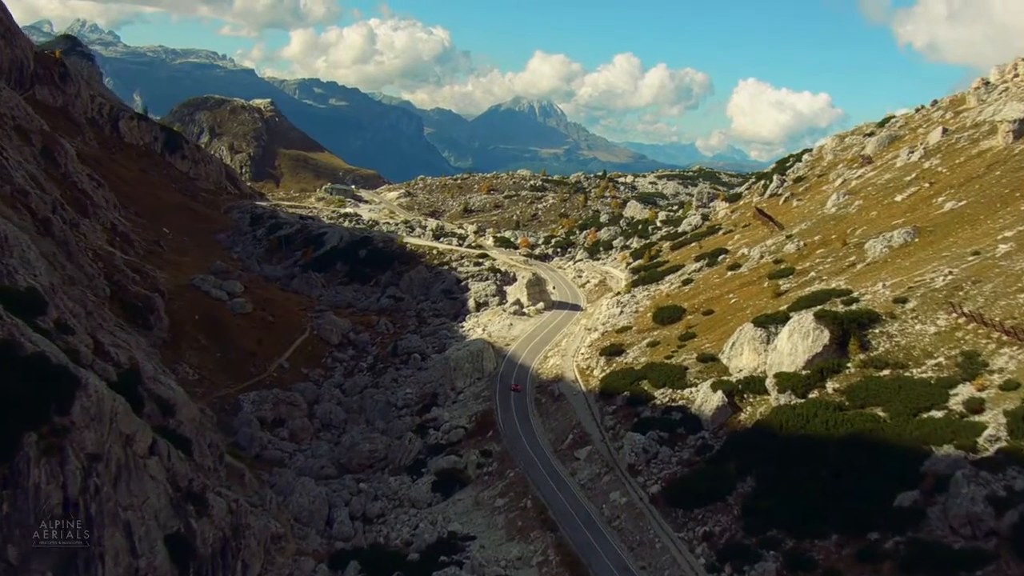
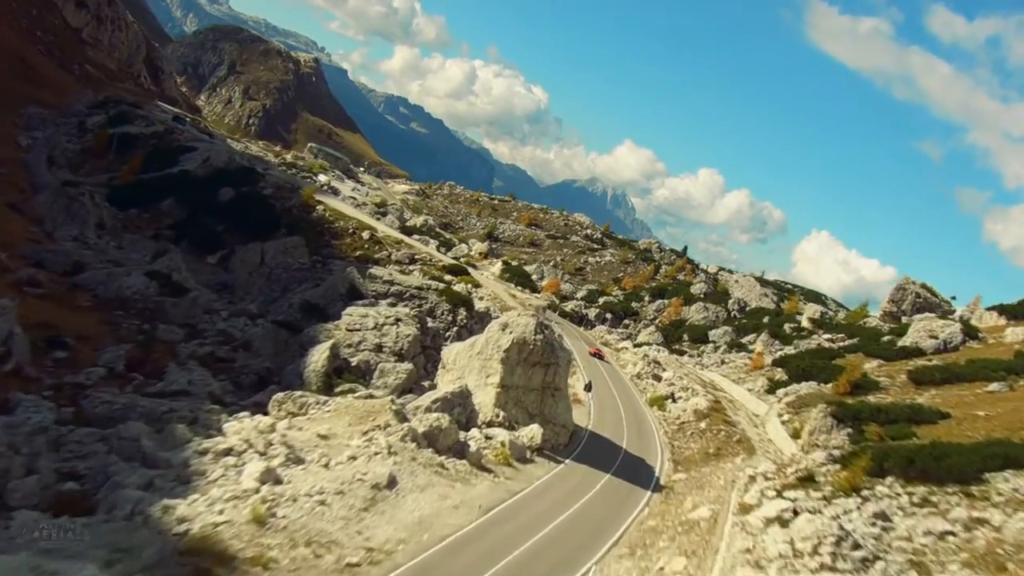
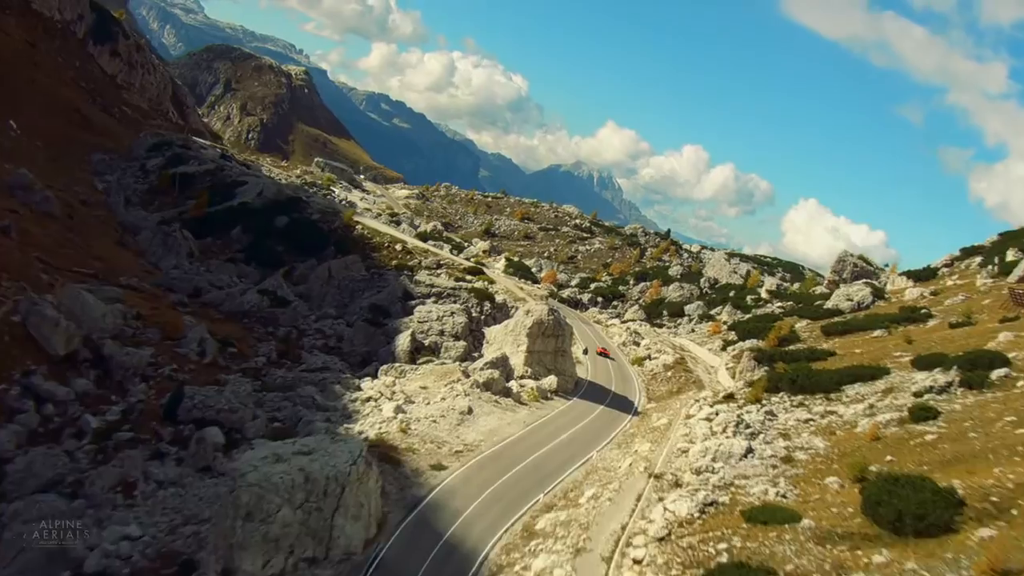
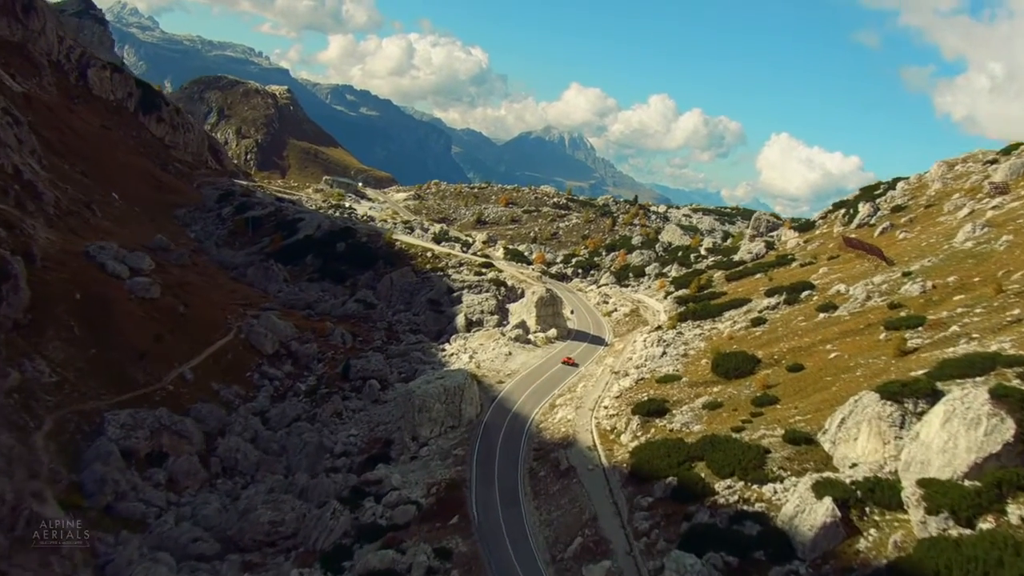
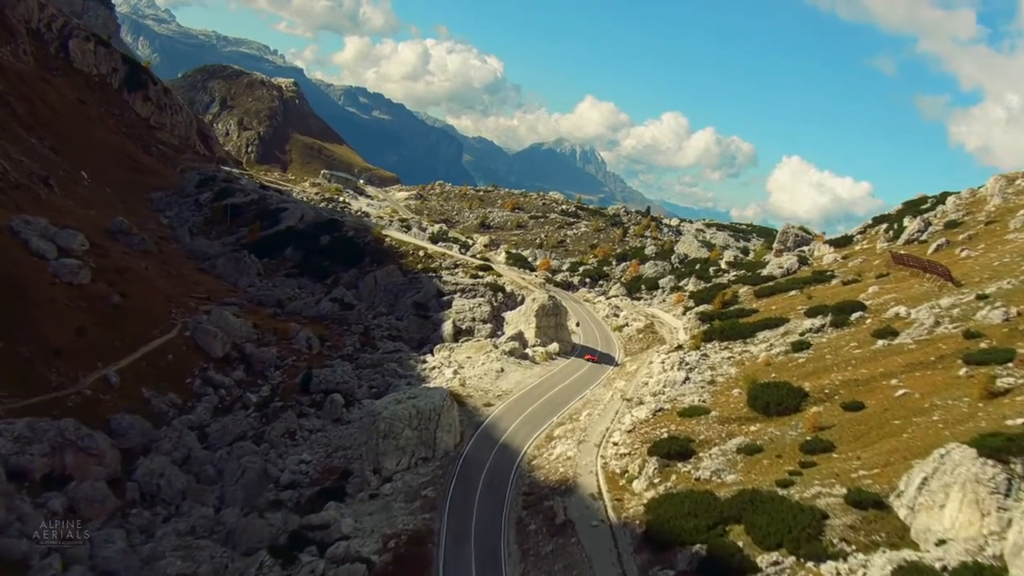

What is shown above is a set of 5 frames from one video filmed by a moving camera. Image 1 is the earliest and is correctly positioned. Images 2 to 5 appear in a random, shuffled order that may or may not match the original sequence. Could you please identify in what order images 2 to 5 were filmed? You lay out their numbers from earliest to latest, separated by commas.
4, 5, 3, 2
